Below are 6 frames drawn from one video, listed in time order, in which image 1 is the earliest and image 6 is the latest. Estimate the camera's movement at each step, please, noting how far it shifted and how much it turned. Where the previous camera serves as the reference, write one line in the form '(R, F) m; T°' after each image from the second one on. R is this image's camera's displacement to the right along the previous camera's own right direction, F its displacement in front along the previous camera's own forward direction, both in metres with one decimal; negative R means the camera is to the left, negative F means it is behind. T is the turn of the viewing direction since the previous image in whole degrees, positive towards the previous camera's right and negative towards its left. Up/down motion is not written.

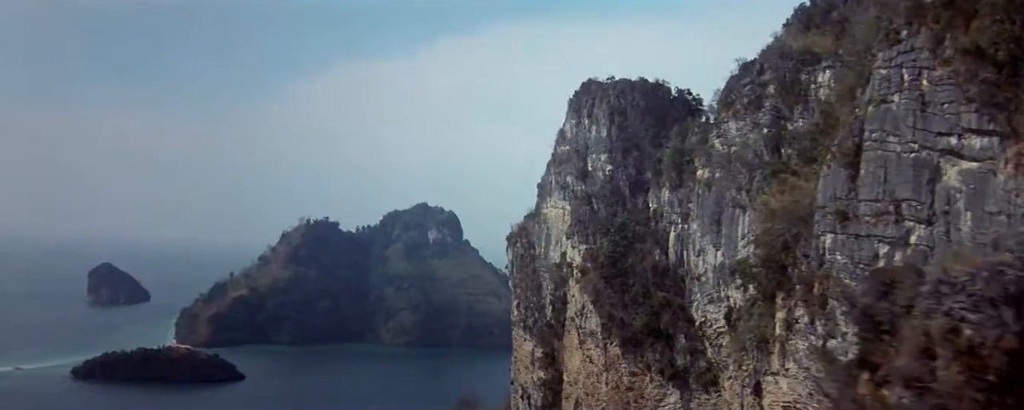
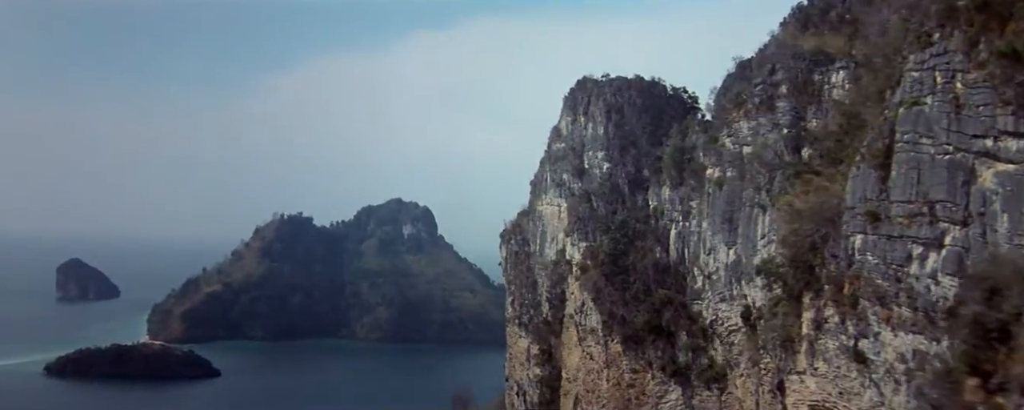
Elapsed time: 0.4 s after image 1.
(-0.2, 0.0) m; +2°
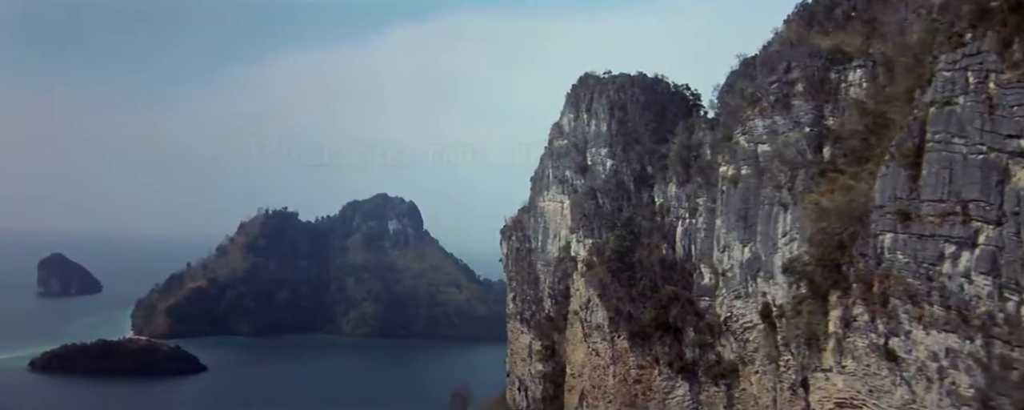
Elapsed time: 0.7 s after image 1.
(-0.2, 0.0) m; +1°
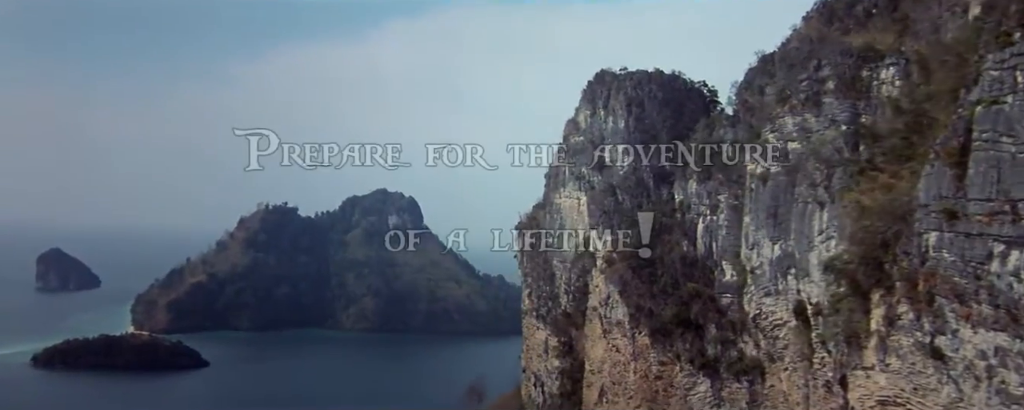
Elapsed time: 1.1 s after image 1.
(-0.2, 0.0) m; 0°
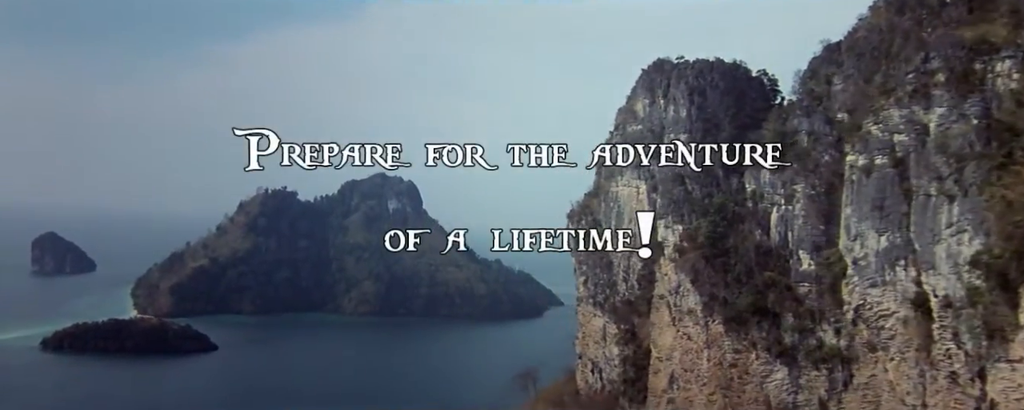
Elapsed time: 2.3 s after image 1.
(-0.6, 0.0) m; 0°
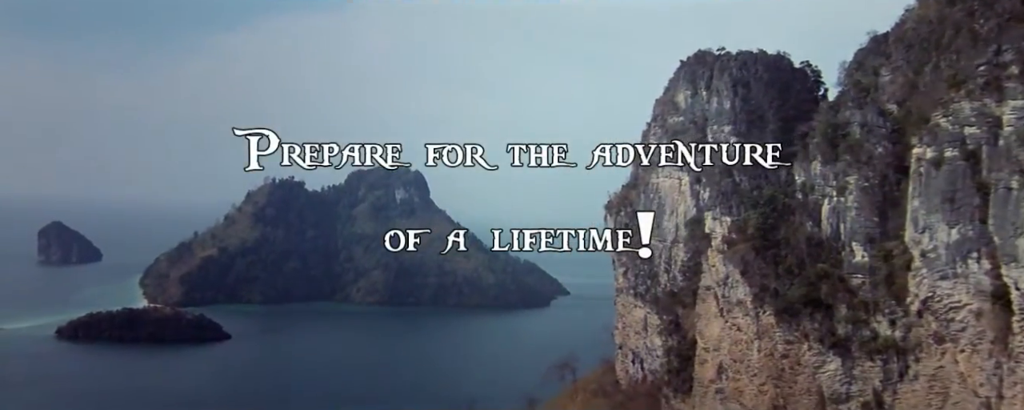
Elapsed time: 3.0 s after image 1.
(-0.4, 0.0) m; -1°
